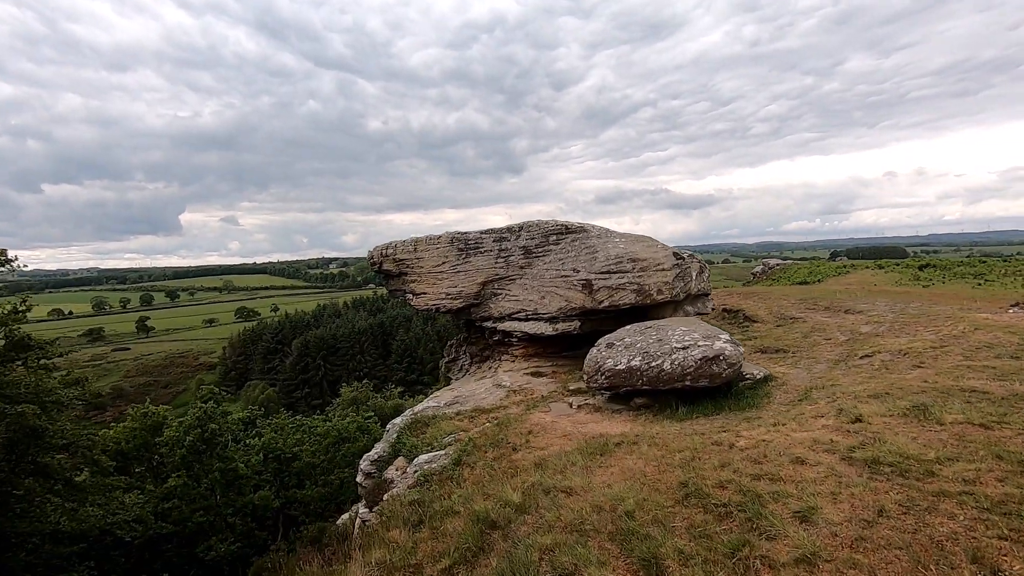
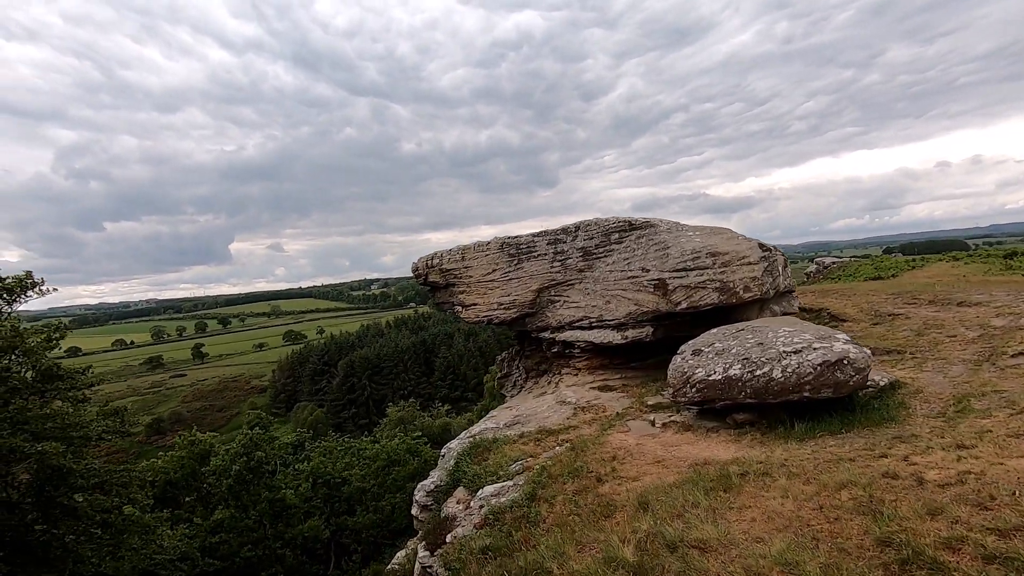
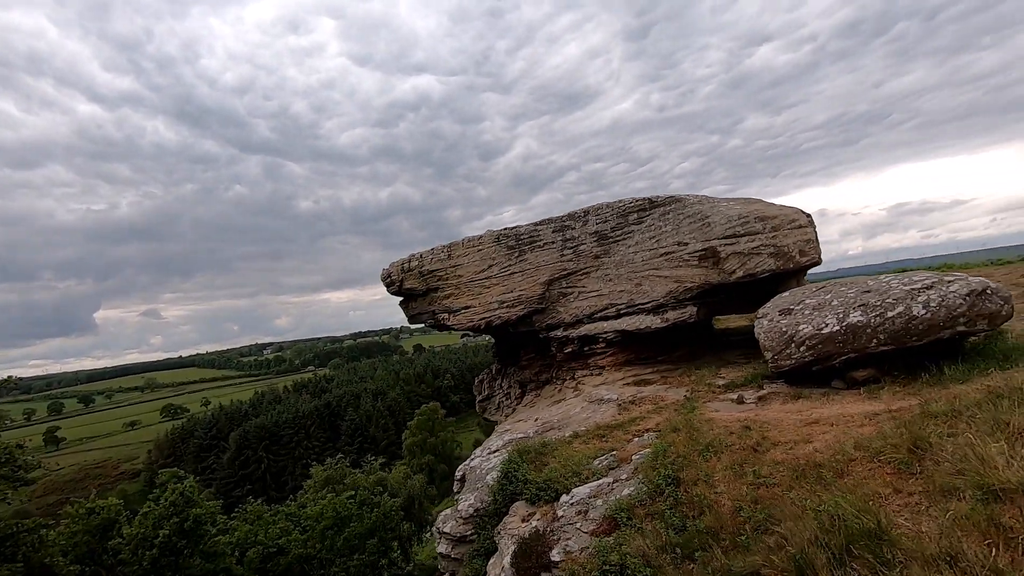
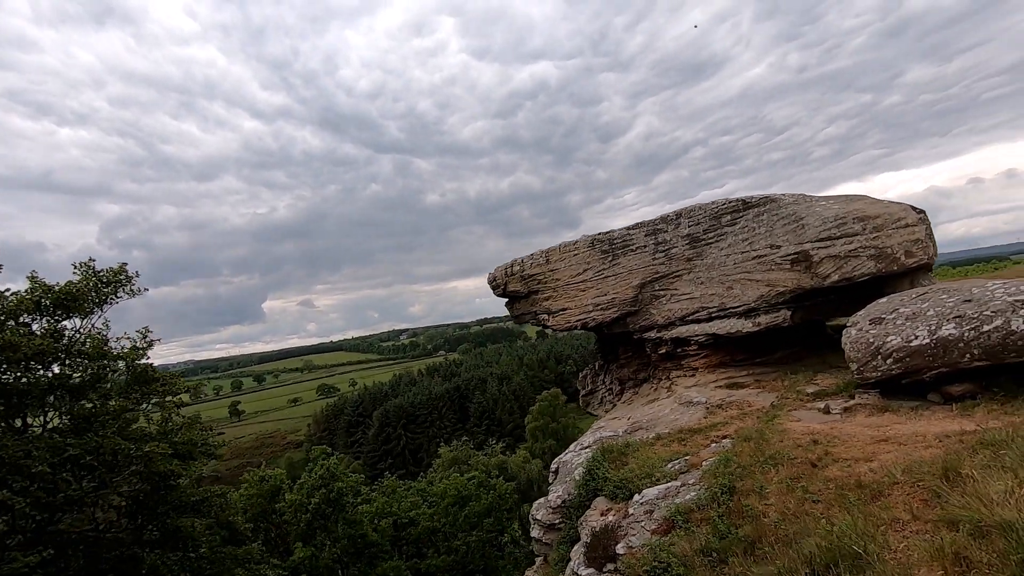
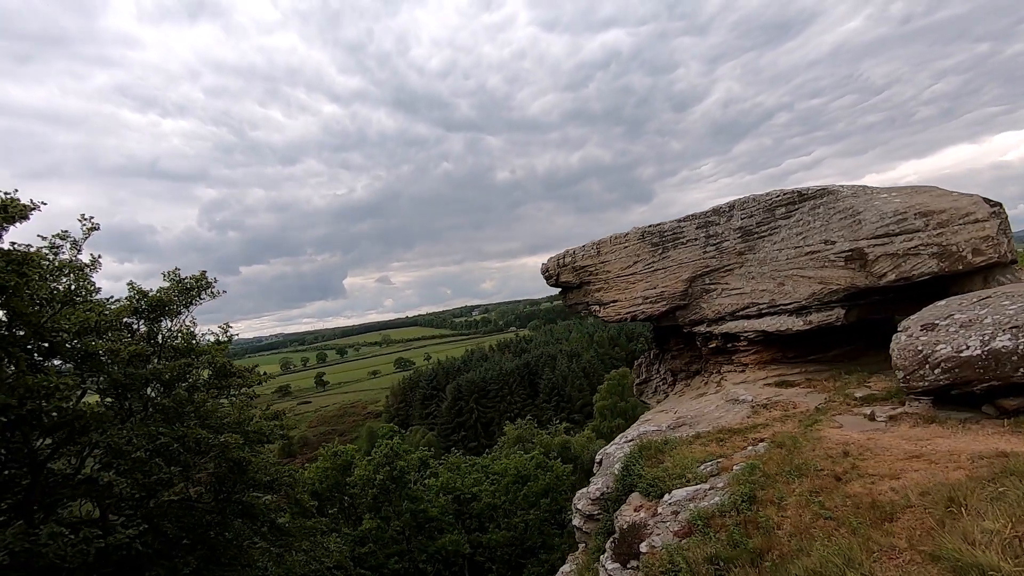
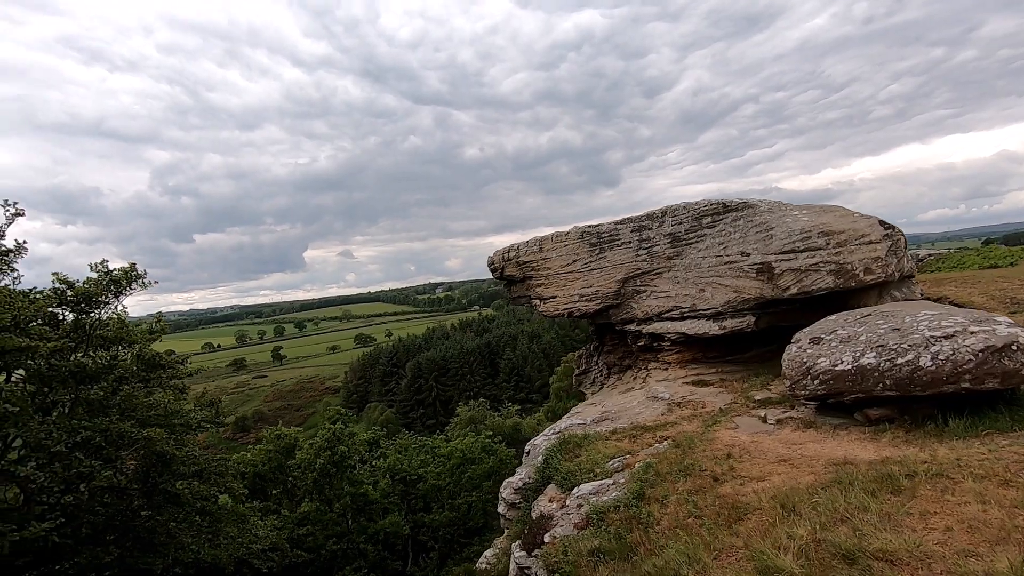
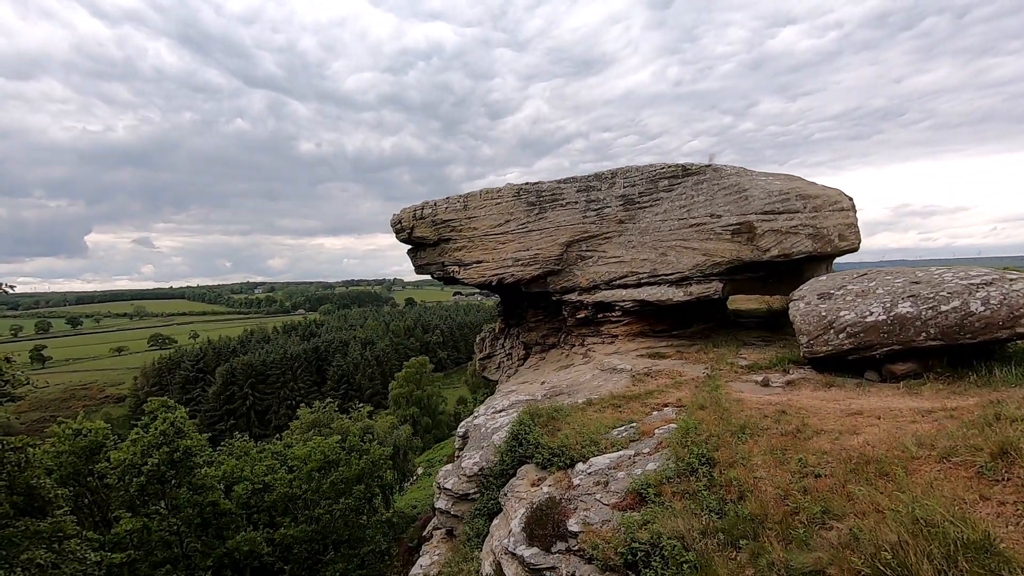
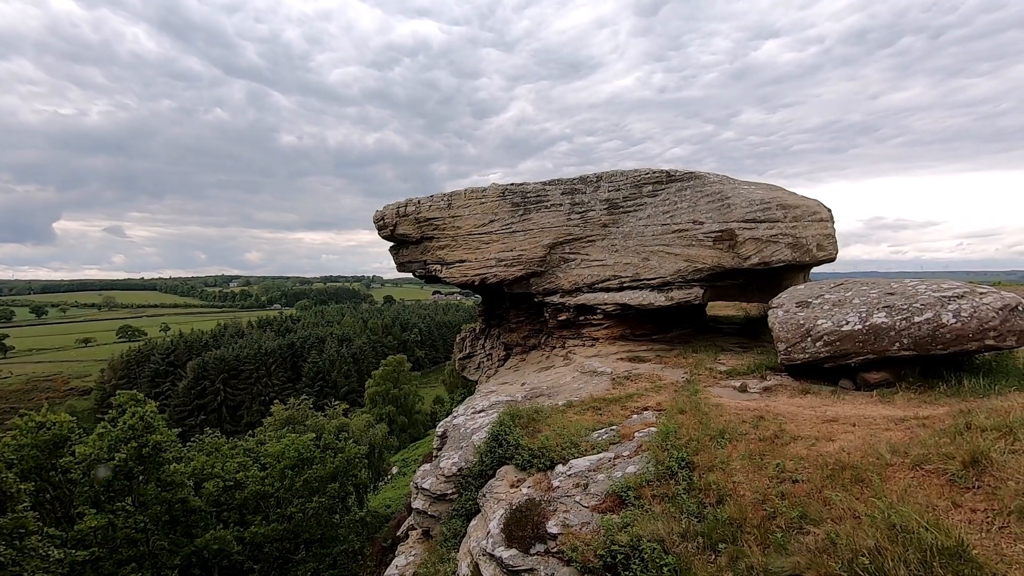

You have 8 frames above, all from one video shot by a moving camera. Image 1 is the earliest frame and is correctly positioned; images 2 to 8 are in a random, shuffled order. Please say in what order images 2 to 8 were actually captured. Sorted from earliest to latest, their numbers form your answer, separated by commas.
2, 6, 5, 4, 3, 7, 8
